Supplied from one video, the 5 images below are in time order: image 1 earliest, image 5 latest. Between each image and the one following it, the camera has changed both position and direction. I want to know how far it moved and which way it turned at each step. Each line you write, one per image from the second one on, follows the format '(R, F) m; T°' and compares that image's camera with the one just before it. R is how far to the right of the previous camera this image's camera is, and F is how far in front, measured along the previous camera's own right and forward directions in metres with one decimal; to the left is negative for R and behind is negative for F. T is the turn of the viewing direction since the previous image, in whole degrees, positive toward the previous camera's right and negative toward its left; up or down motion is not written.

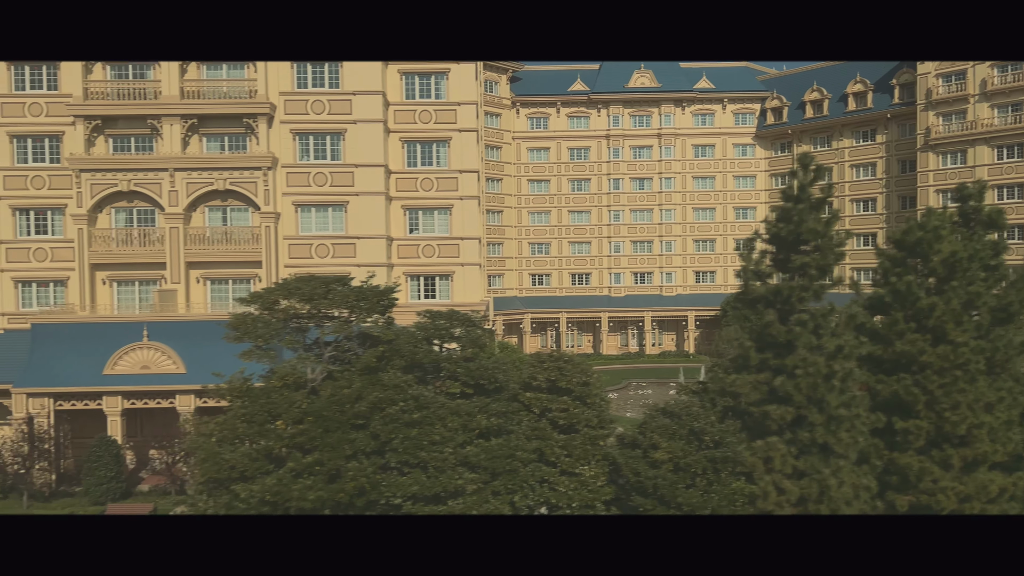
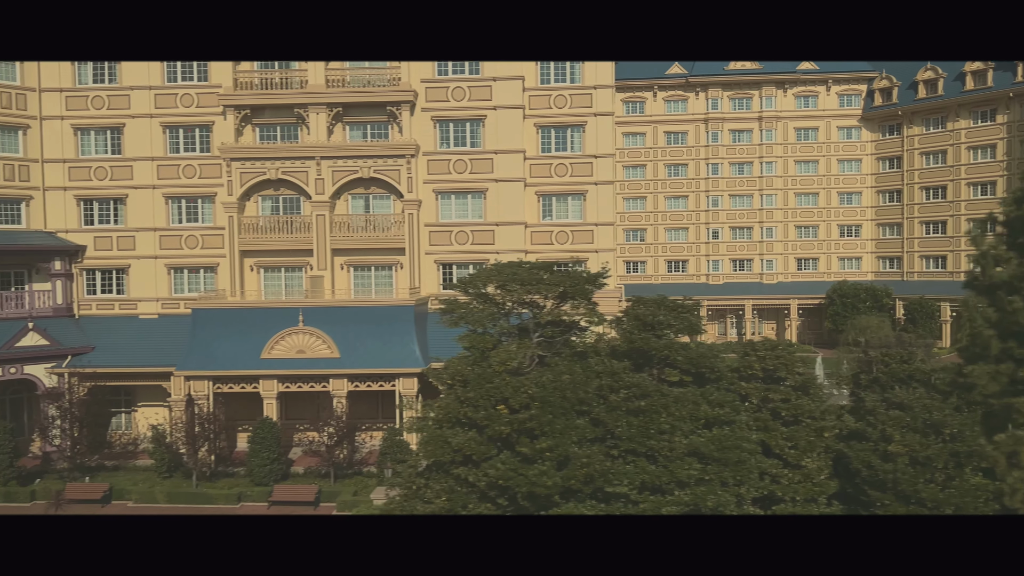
(-2.8, +0.1) m; -5°
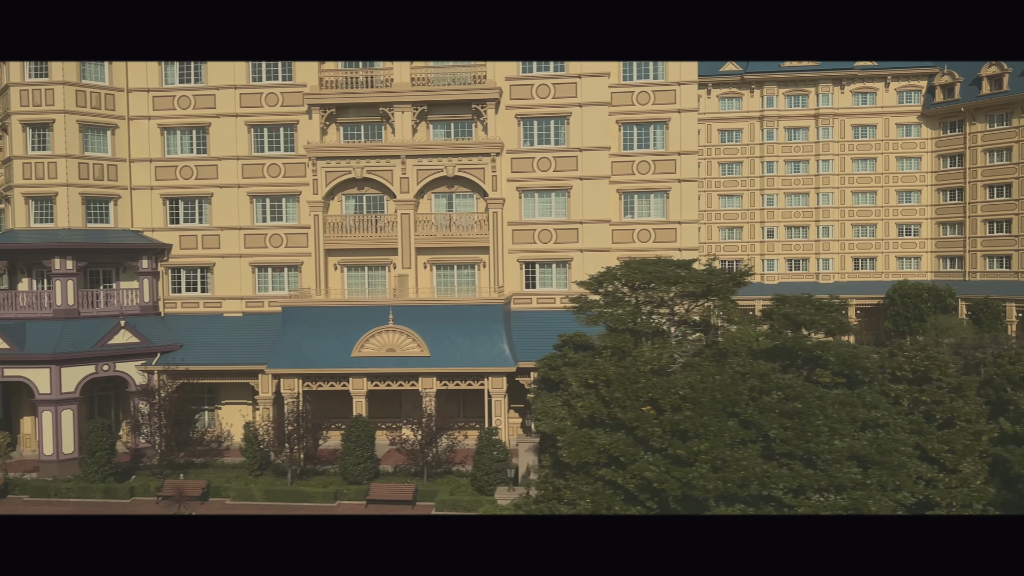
(-2.0, +0.2) m; -2°
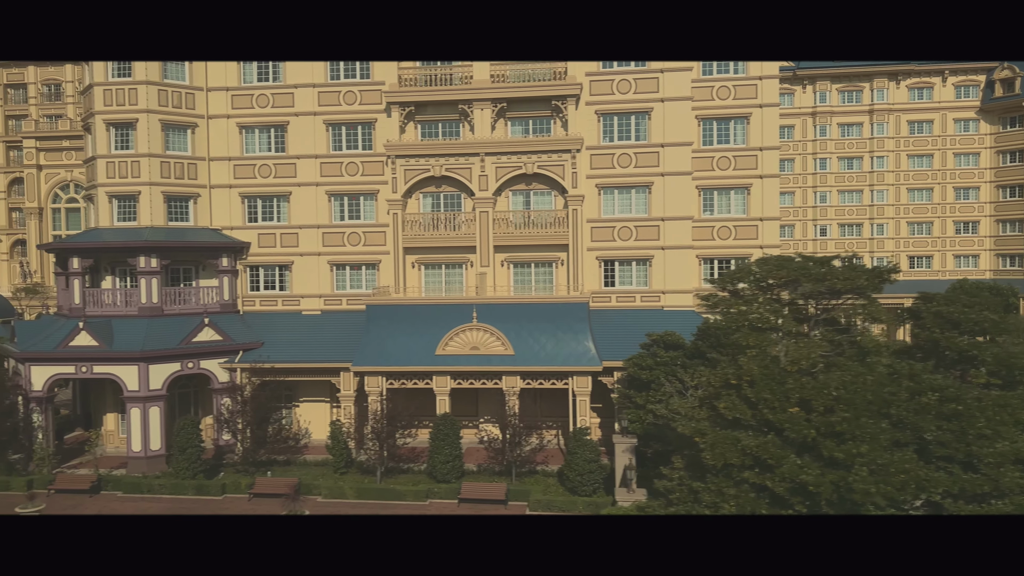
(-2.0, +0.2) m; -2°
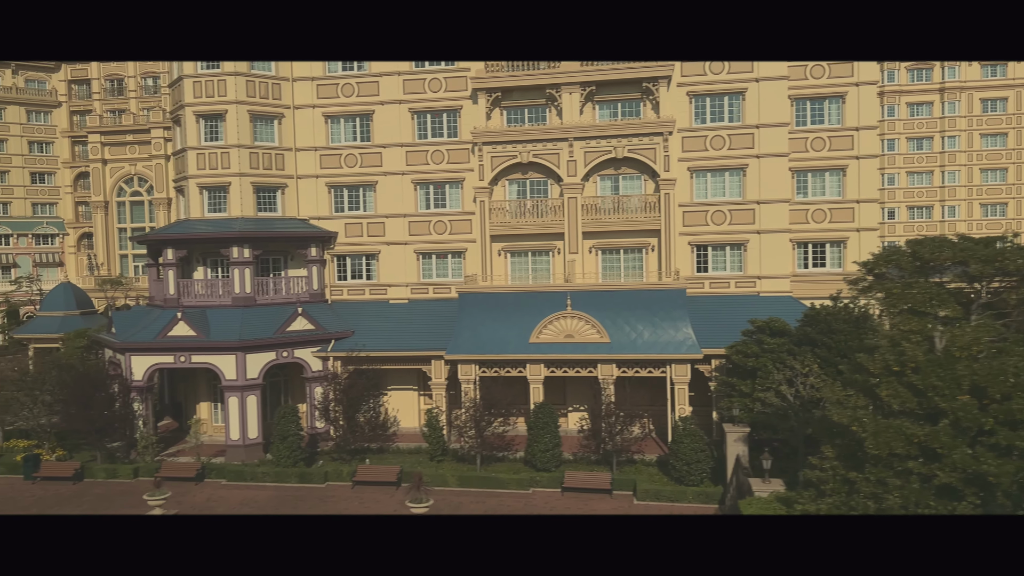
(-1.9, +0.2) m; -3°
